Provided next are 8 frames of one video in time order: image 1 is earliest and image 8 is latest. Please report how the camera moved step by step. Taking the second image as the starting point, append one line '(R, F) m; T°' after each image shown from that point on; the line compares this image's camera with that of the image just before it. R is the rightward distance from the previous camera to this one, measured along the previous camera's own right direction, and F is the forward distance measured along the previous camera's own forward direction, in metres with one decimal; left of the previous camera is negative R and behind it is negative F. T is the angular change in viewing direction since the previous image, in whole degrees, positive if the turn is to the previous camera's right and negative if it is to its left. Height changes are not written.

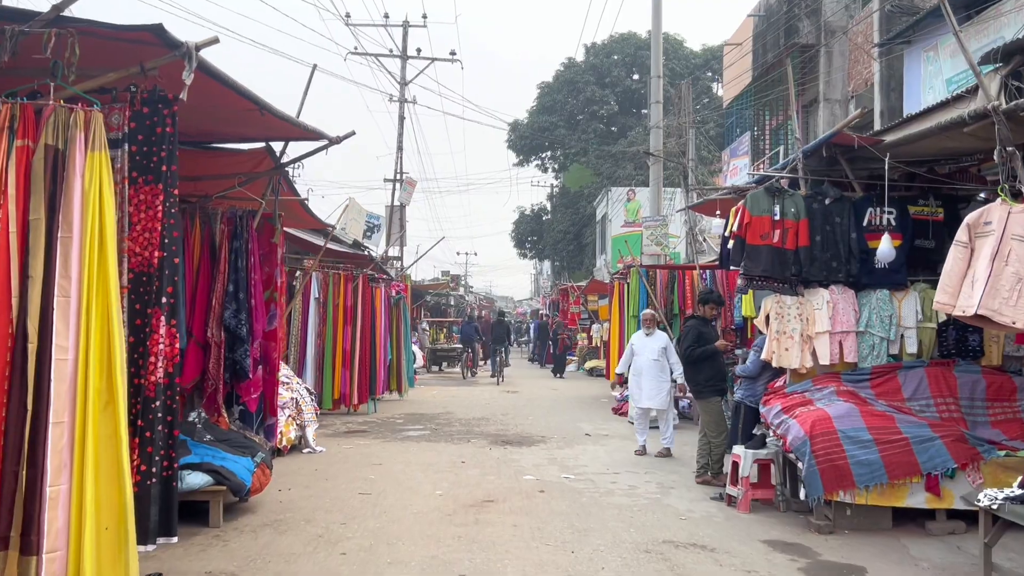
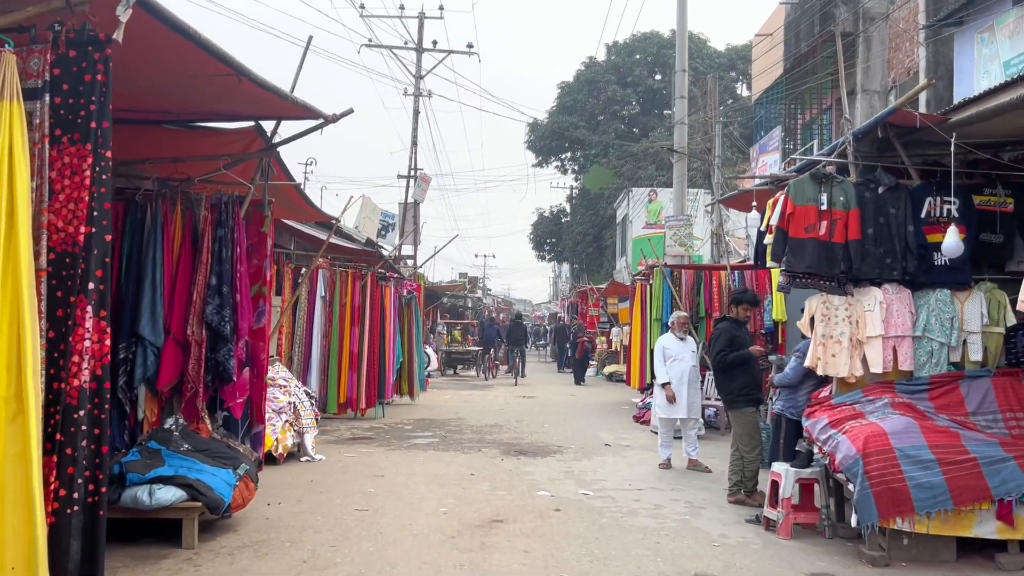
(0.0, +0.6) m; -1°
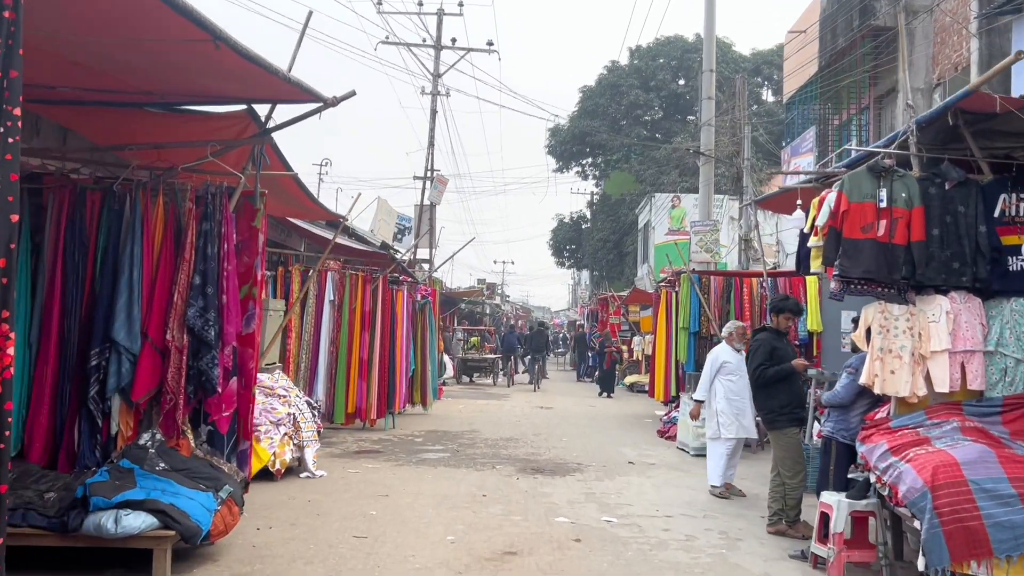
(0.0, +0.6) m; -1°
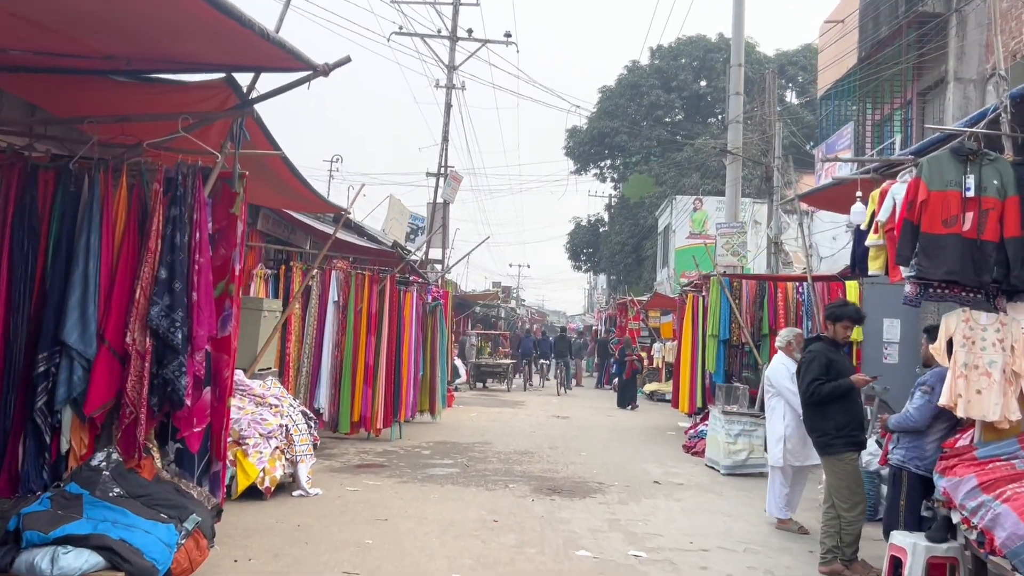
(0.0, +0.7) m; -1°
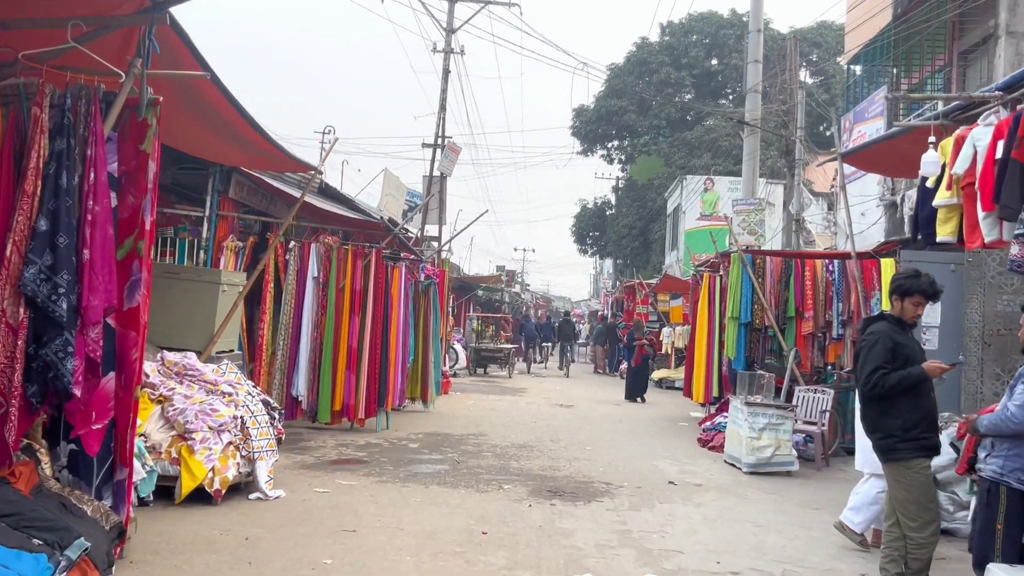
(+0.1, +1.0) m; 0°
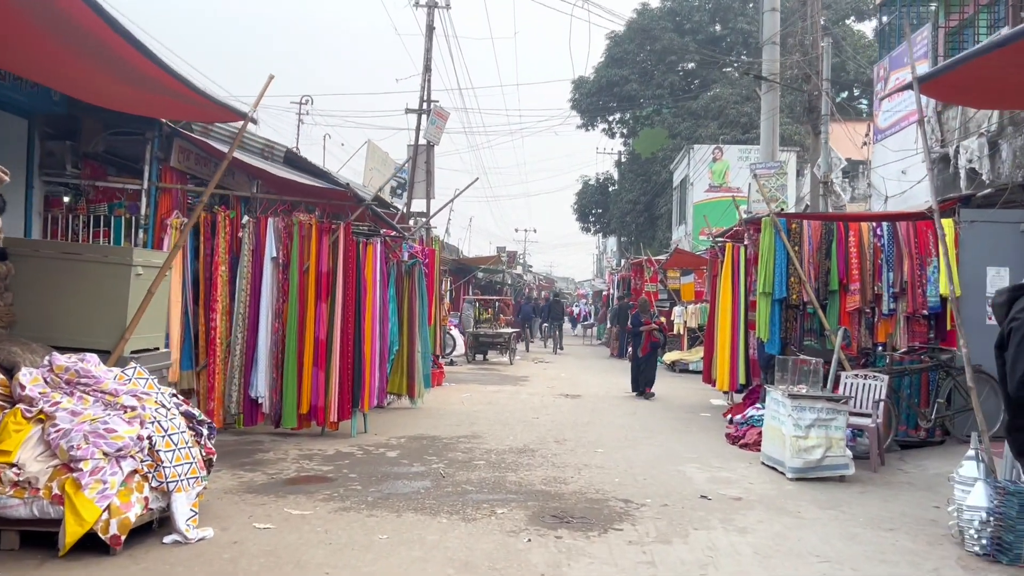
(+0.1, +1.3) m; 0°
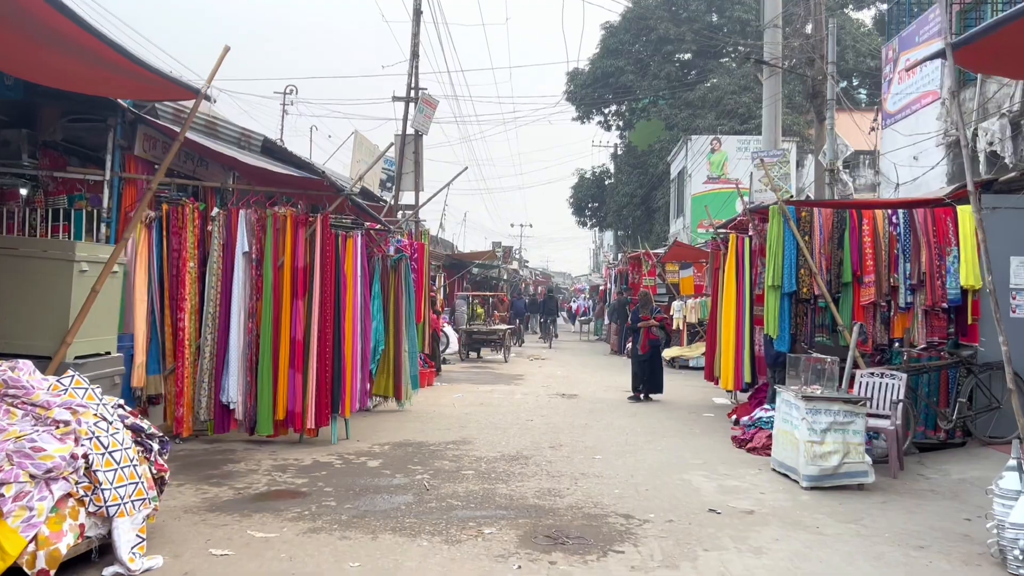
(+0.1, +0.5) m; 0°
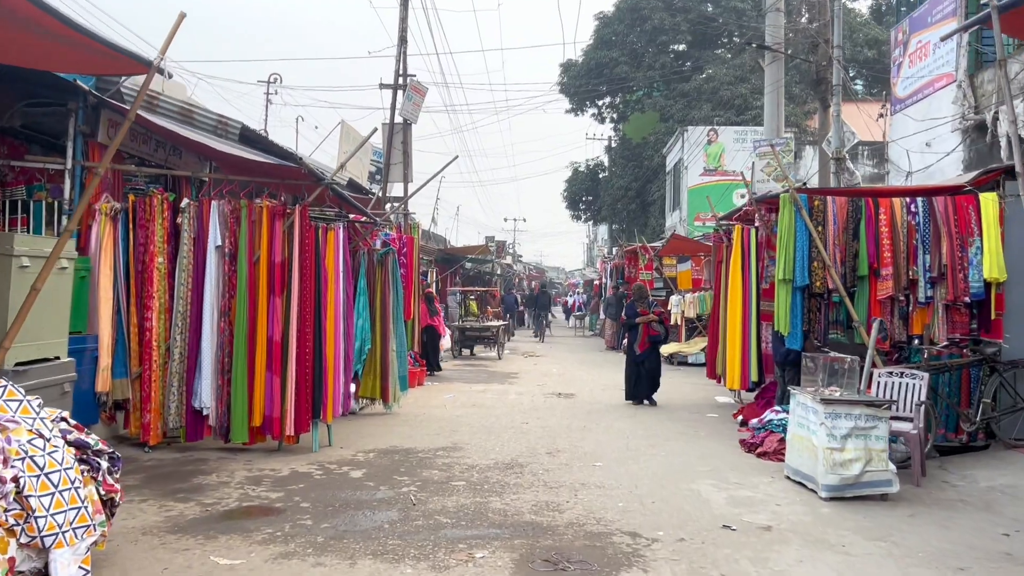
(0.0, +0.5) m; 0°
